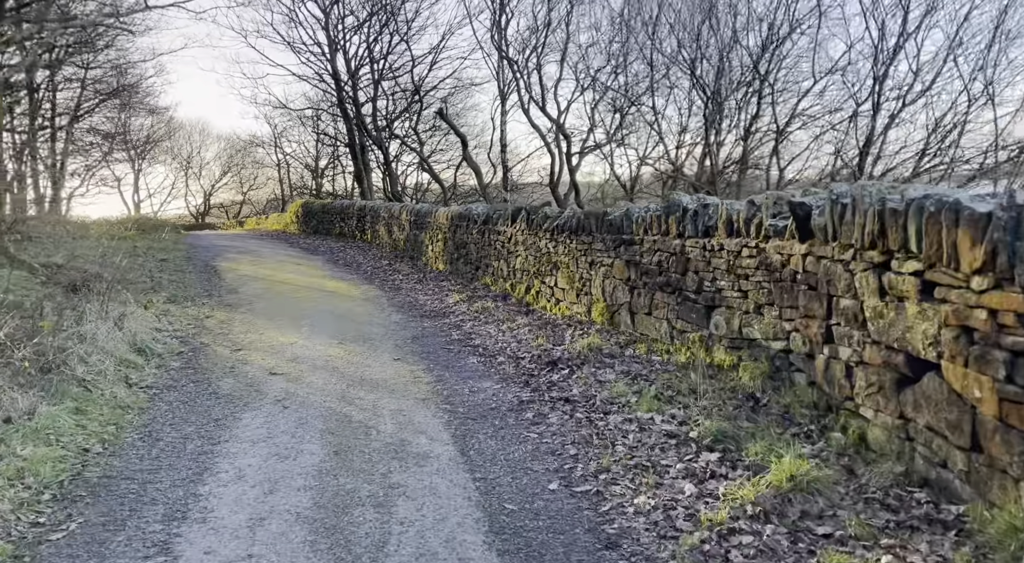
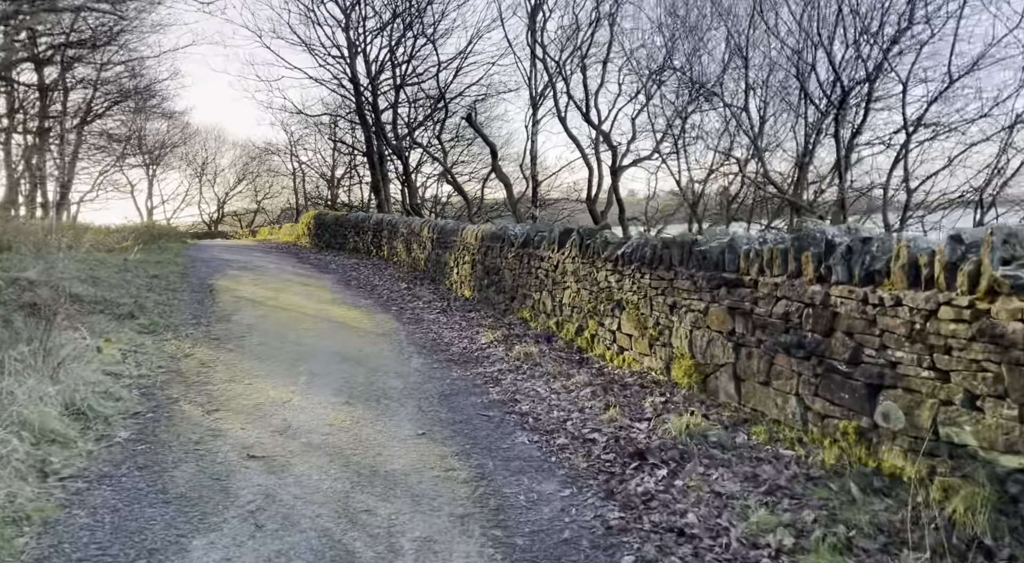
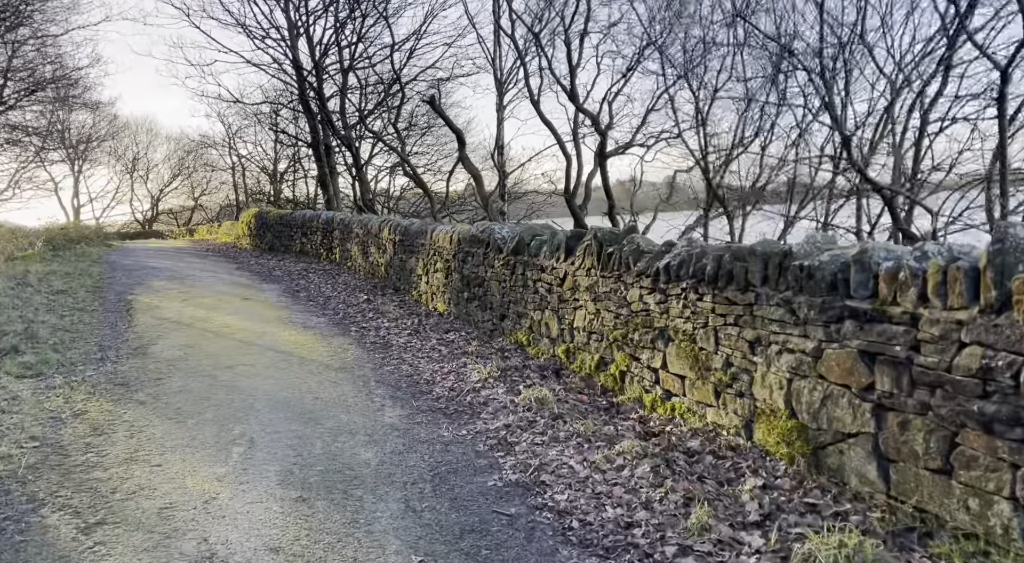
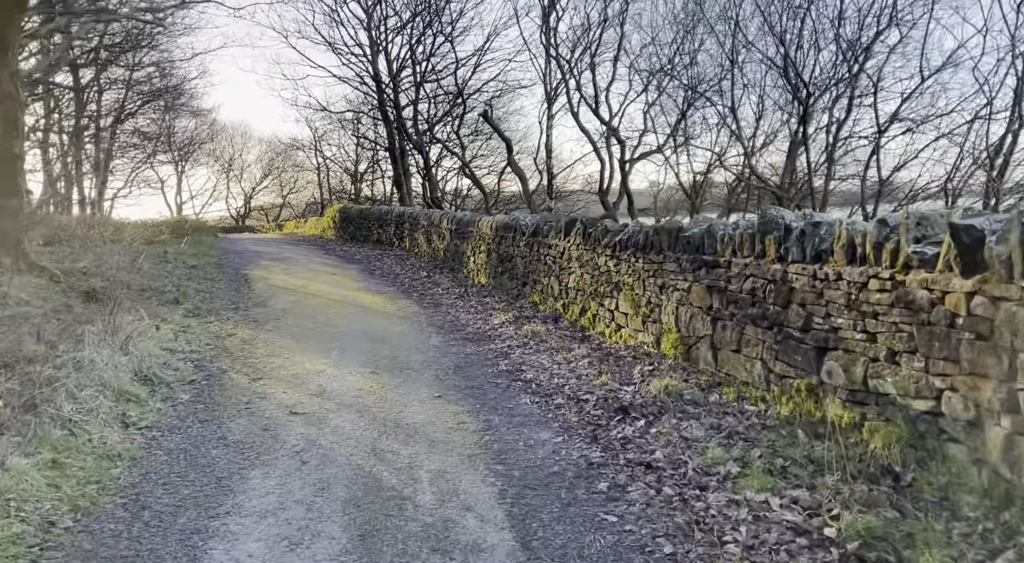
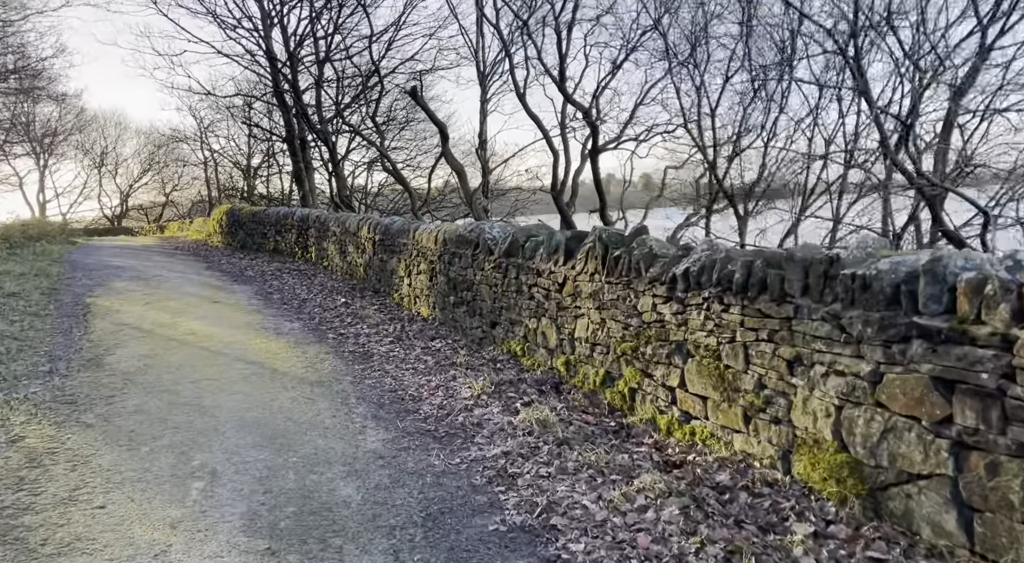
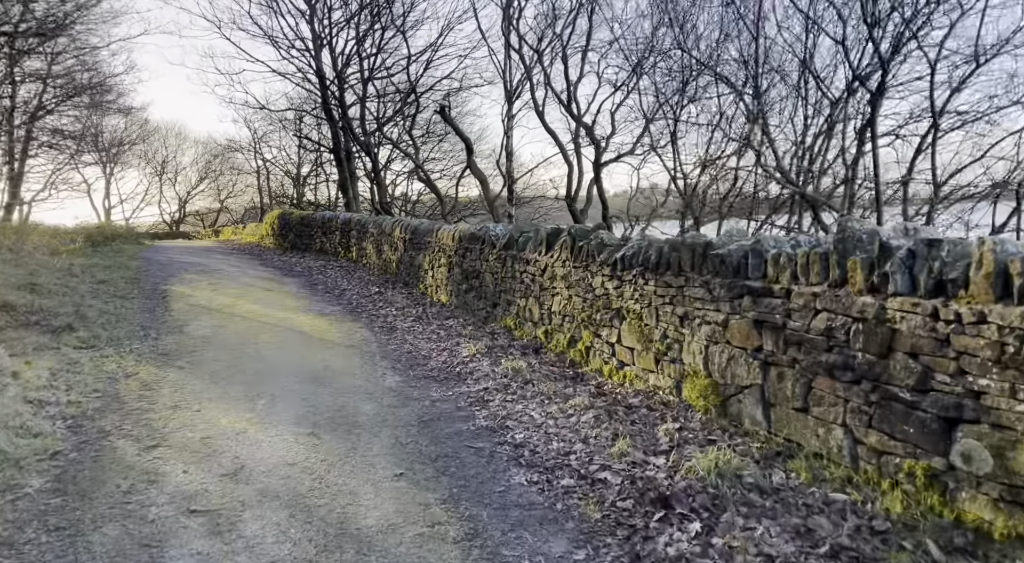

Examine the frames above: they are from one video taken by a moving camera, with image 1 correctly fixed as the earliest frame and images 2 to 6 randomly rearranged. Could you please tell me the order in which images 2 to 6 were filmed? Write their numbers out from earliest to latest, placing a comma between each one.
4, 2, 6, 3, 5
